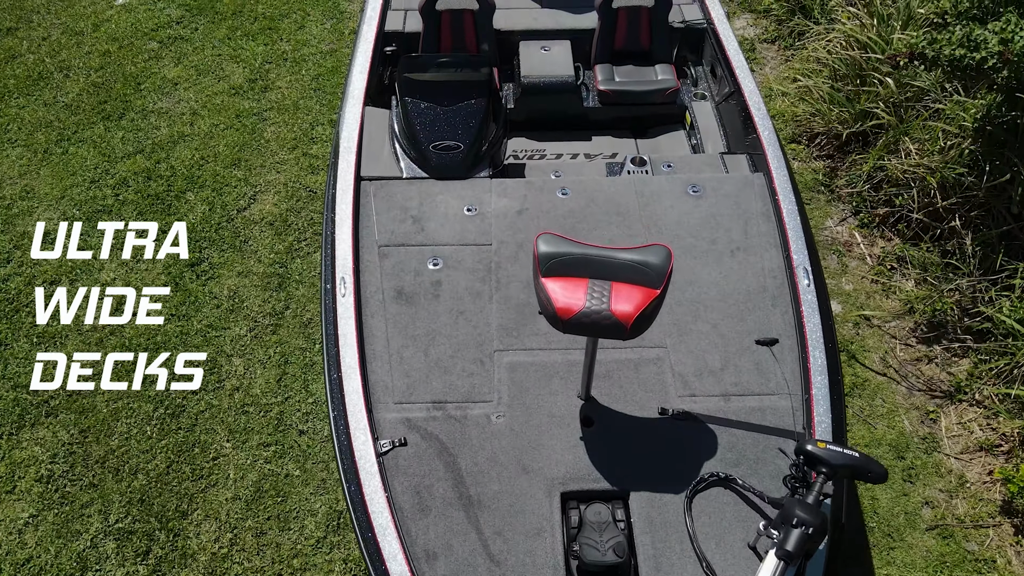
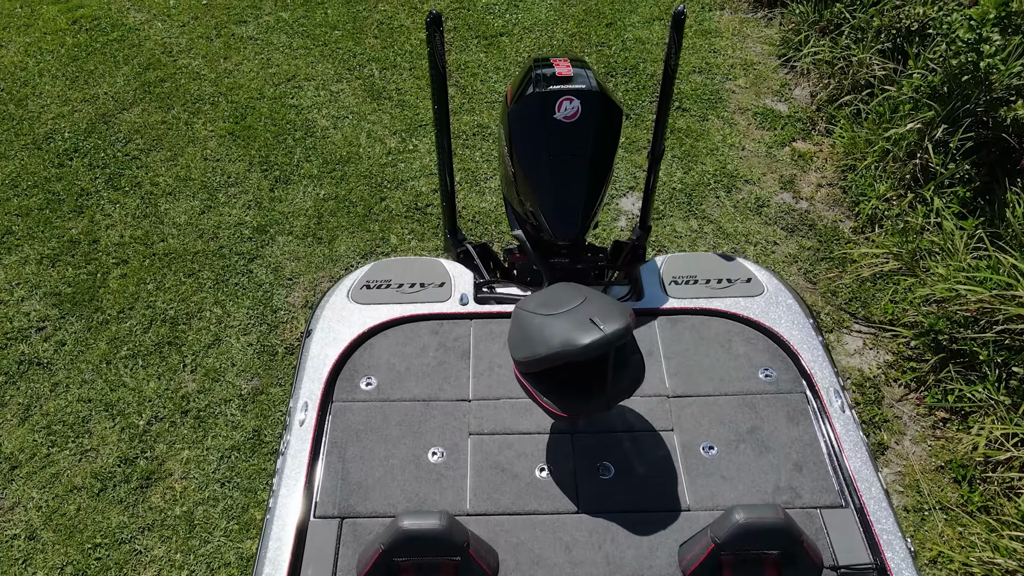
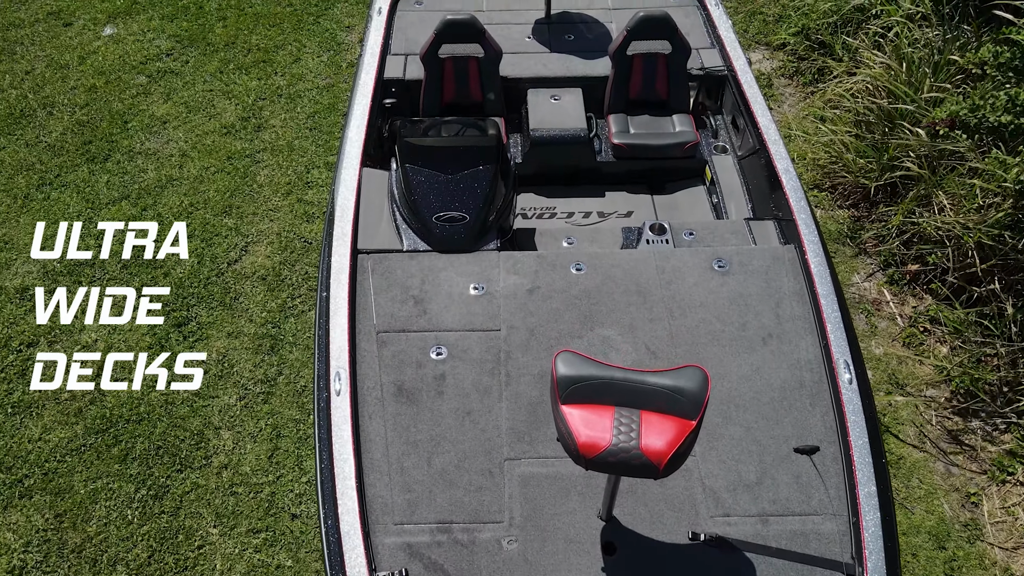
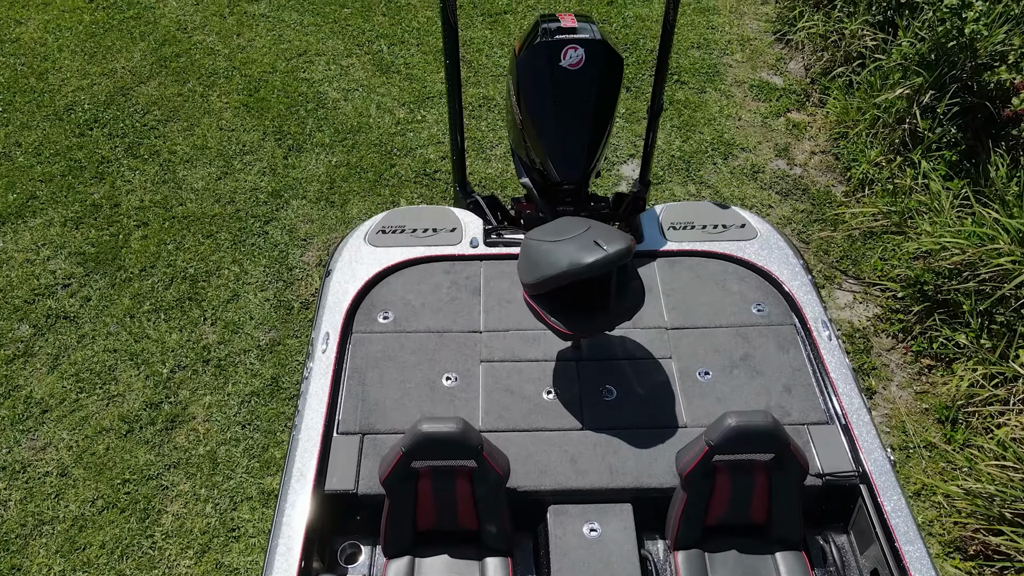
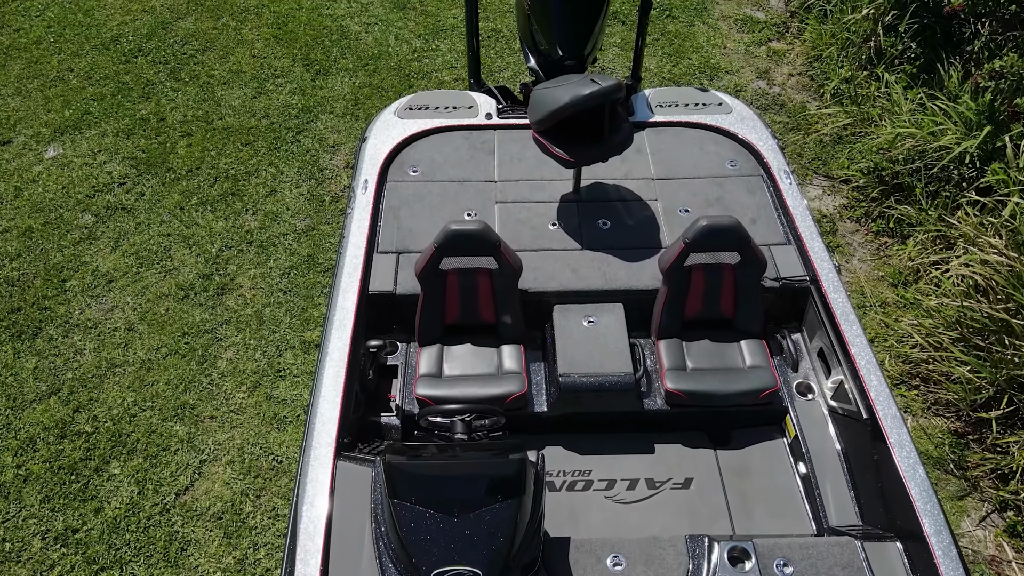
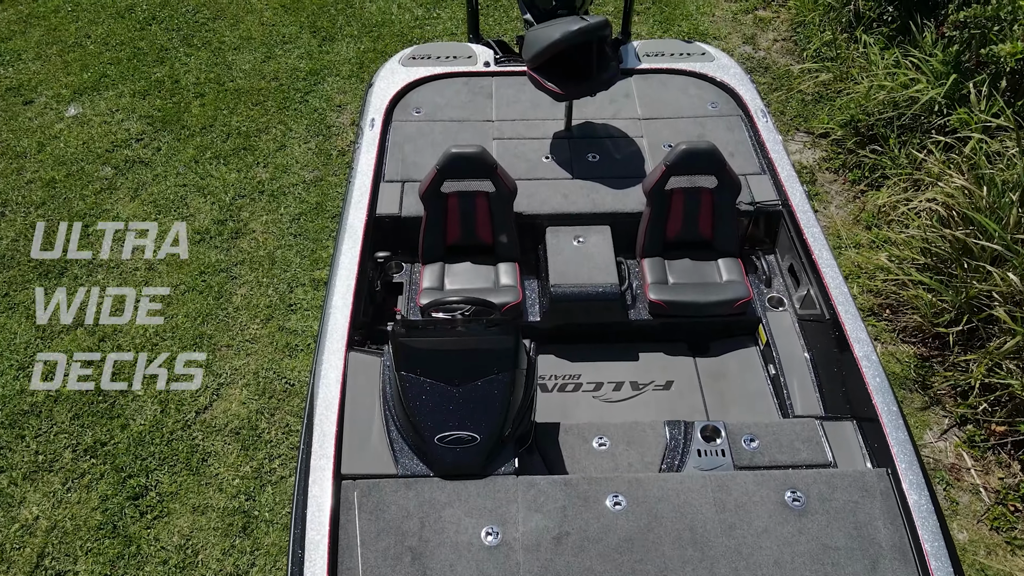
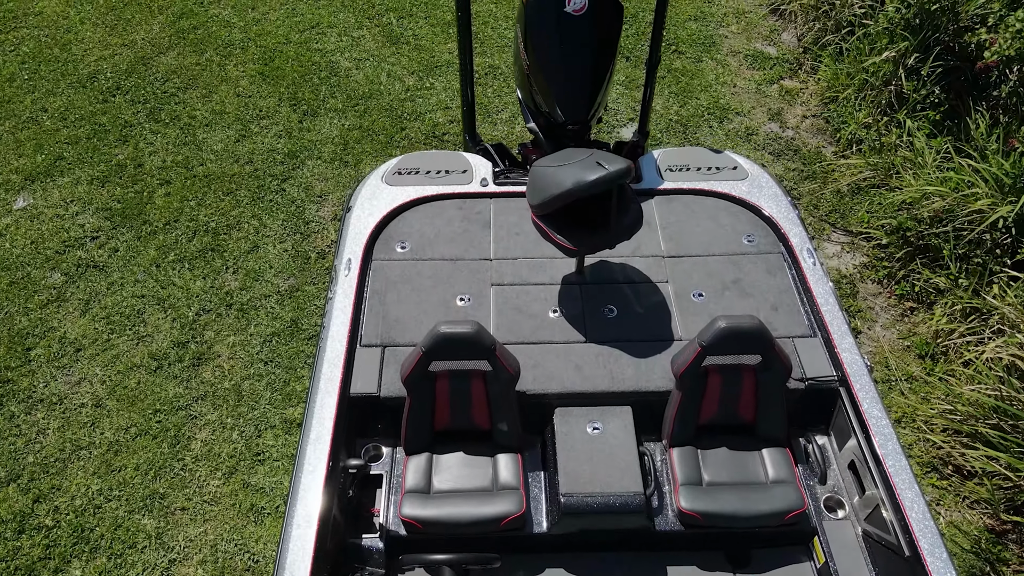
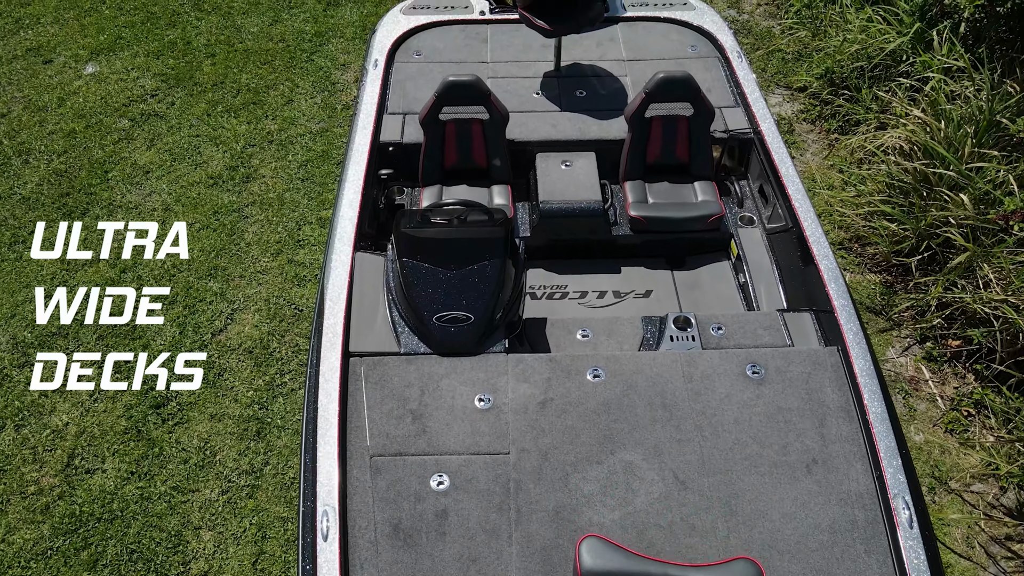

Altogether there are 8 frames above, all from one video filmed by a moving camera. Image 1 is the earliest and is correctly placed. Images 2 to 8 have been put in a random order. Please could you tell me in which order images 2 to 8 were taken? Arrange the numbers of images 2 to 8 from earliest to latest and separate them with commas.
3, 8, 6, 5, 7, 4, 2
